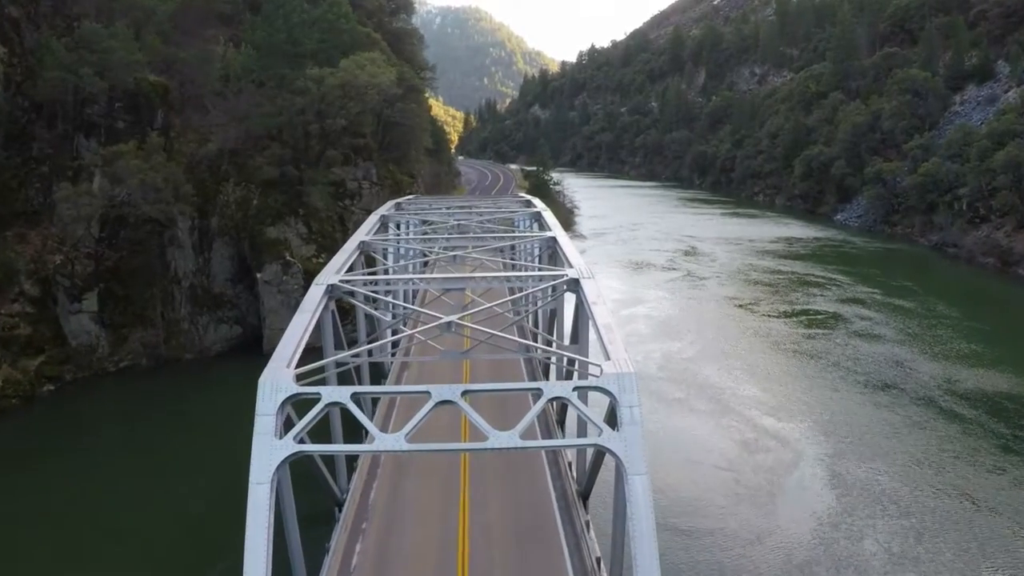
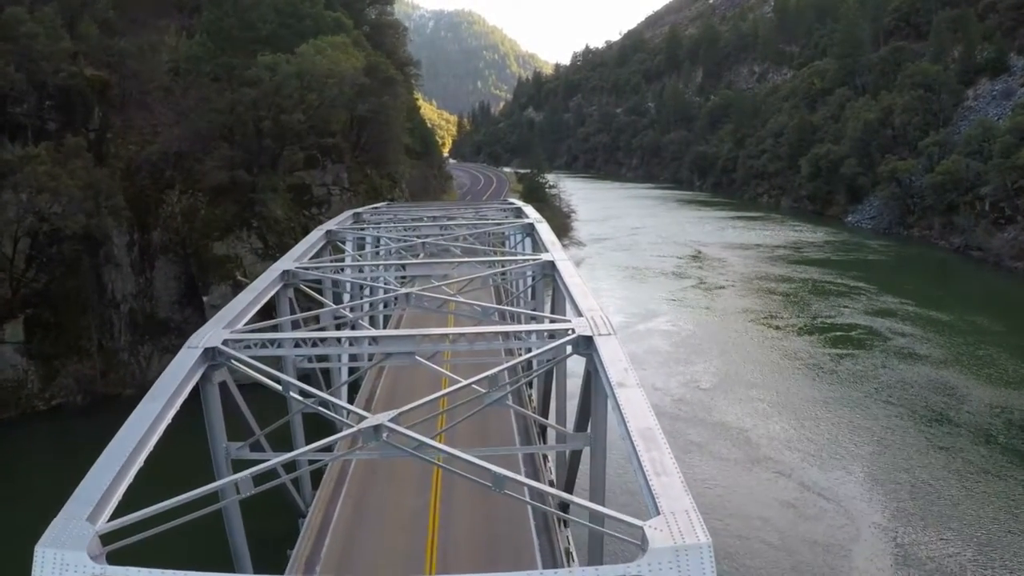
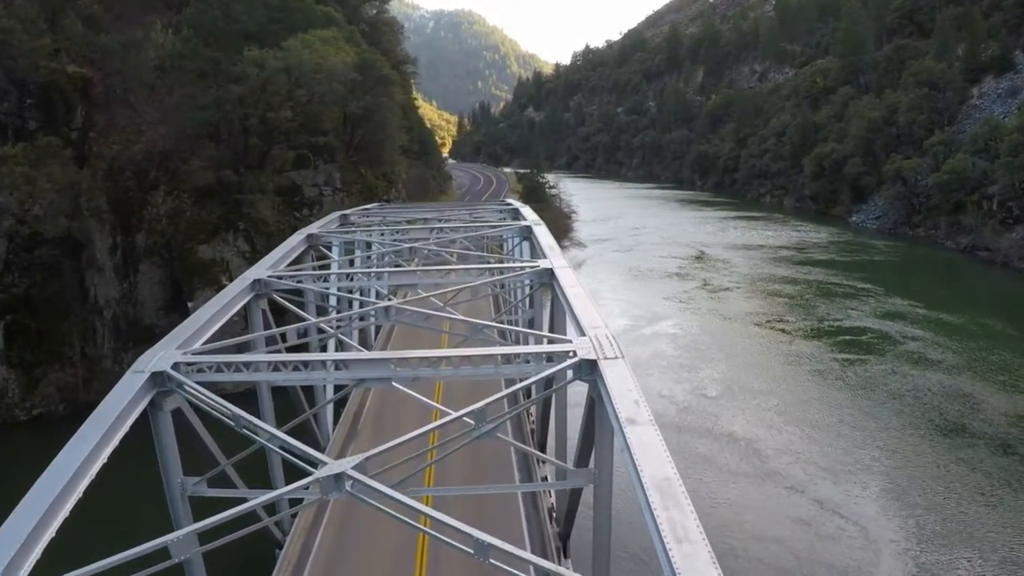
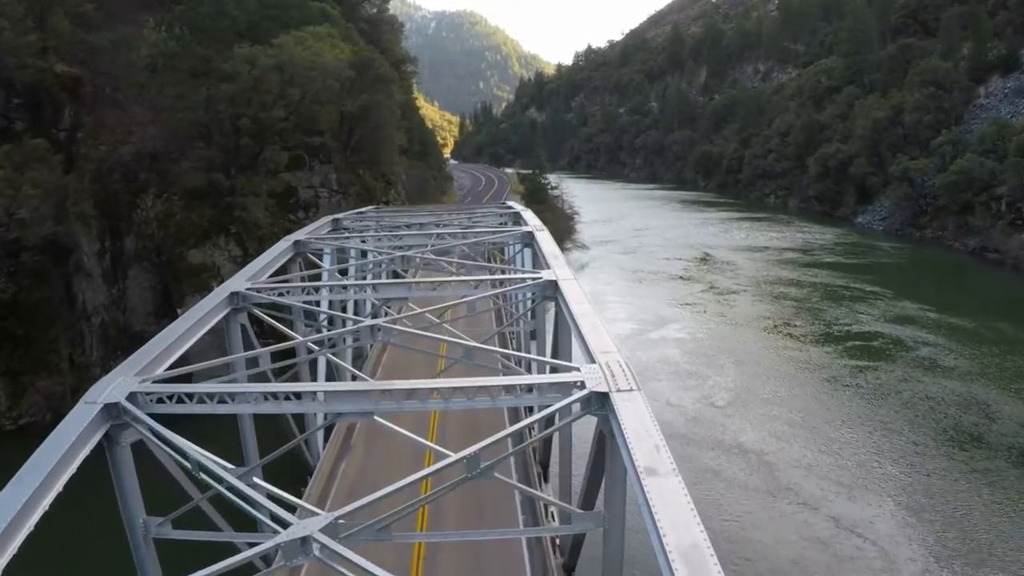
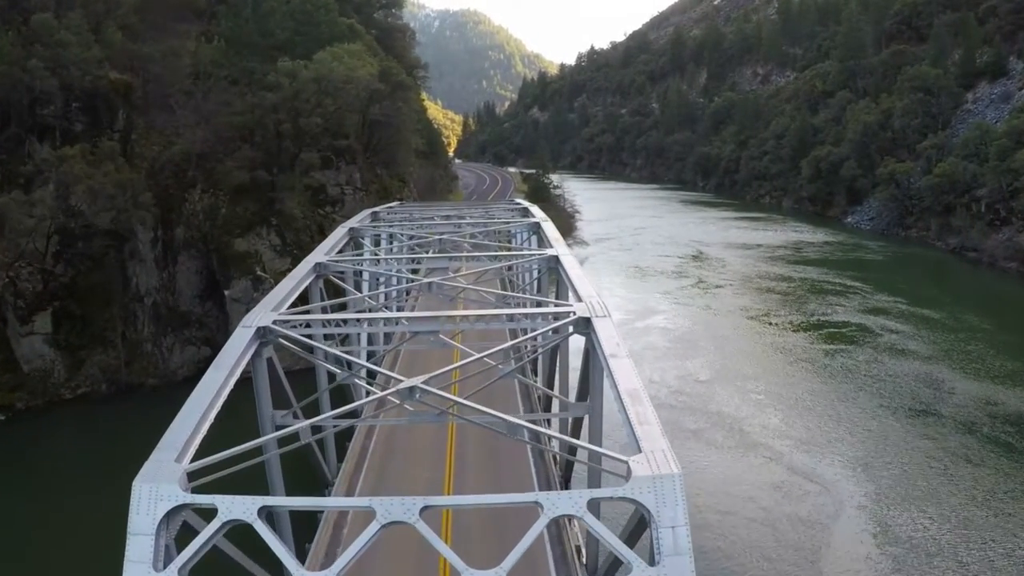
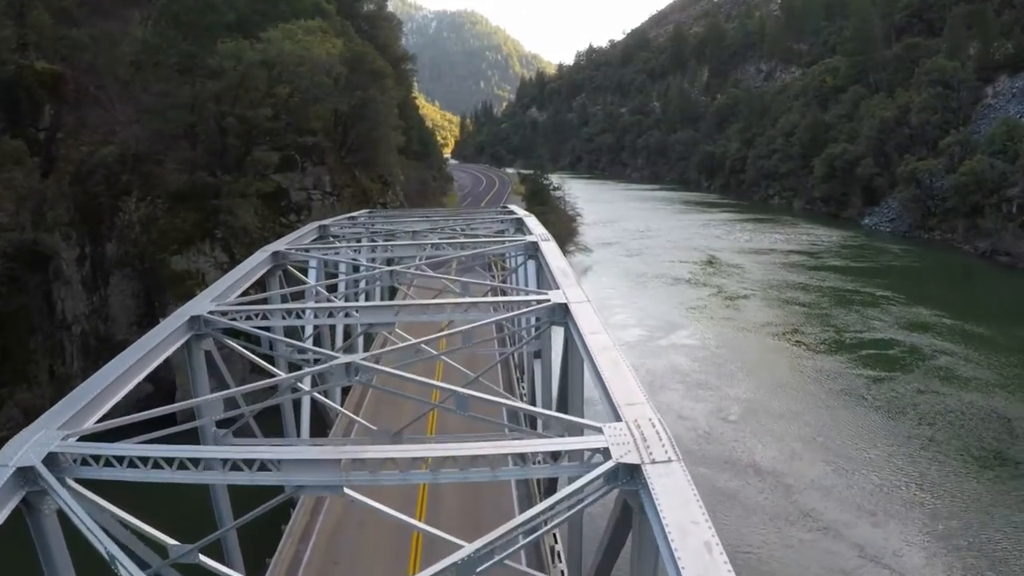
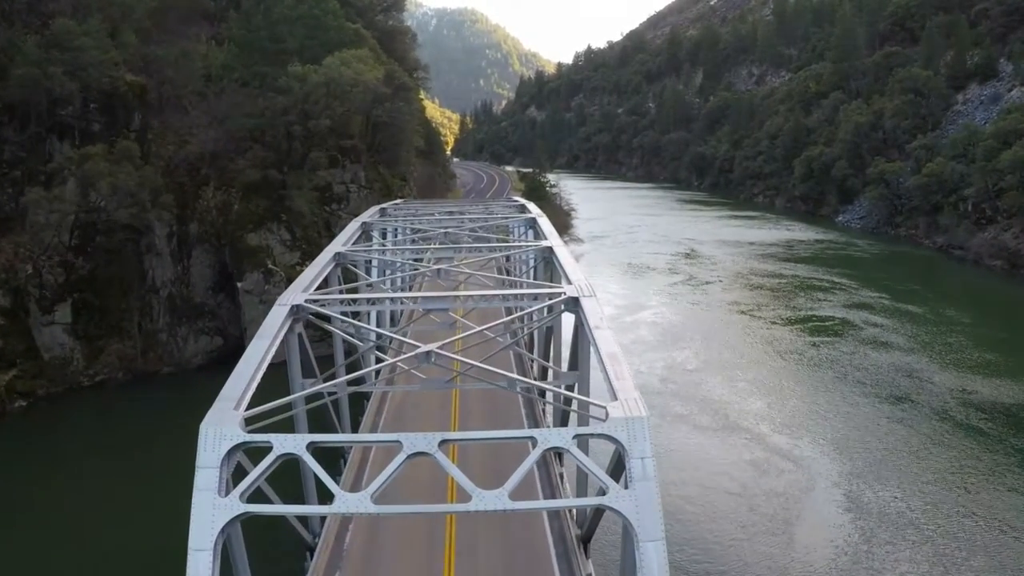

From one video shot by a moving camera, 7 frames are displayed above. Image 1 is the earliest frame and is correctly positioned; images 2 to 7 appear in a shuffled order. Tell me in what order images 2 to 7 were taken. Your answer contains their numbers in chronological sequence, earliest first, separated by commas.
7, 5, 2, 3, 4, 6
